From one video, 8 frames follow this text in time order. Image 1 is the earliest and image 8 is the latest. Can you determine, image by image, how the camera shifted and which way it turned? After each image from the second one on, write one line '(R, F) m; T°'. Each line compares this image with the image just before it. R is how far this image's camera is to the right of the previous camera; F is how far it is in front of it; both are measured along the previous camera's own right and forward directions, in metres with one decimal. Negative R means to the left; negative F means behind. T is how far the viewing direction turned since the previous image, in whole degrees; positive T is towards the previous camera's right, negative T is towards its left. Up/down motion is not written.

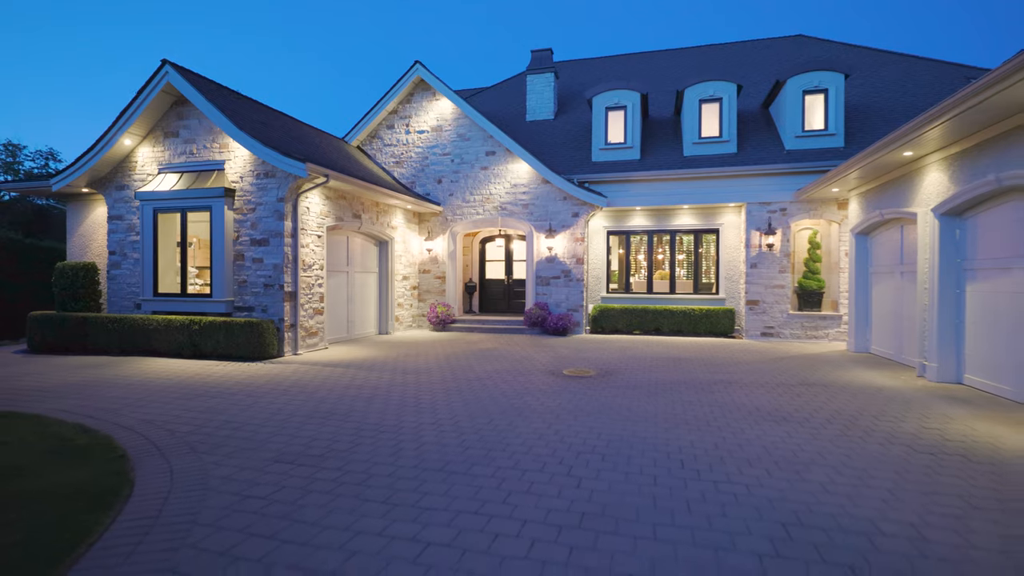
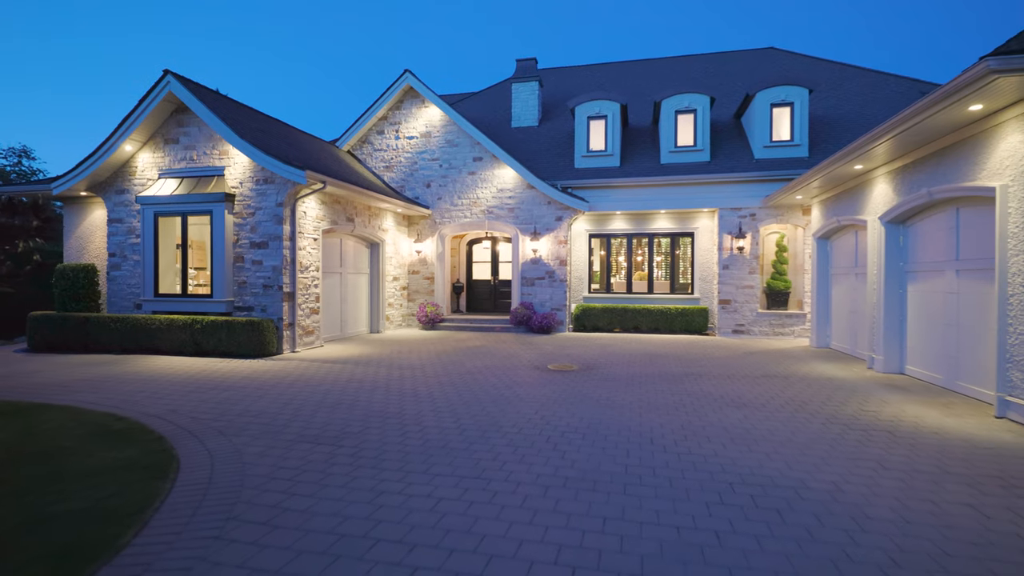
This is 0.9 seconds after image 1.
(-0.1, -0.6) m; +2°
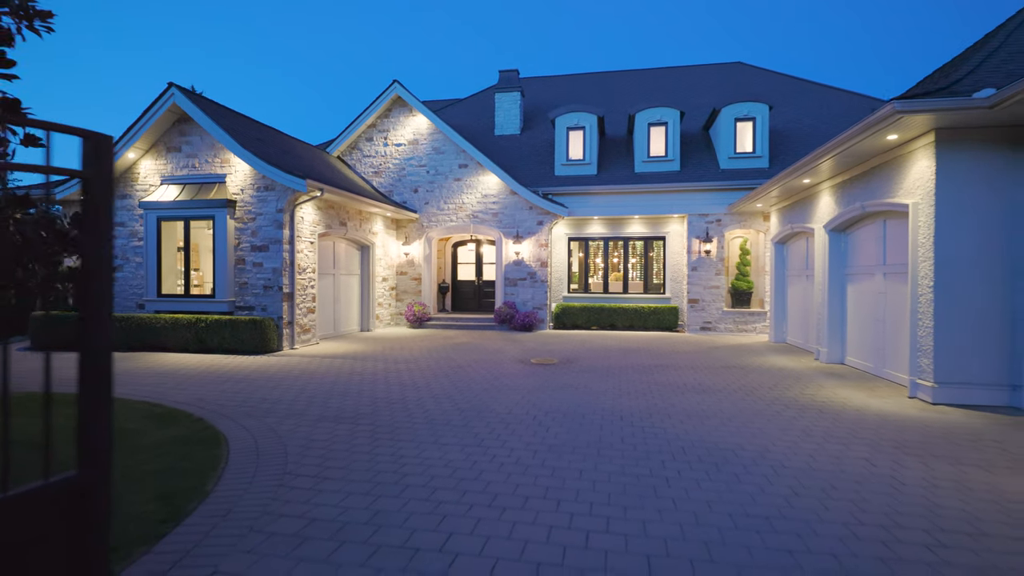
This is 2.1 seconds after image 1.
(-0.1, -0.9) m; +2°
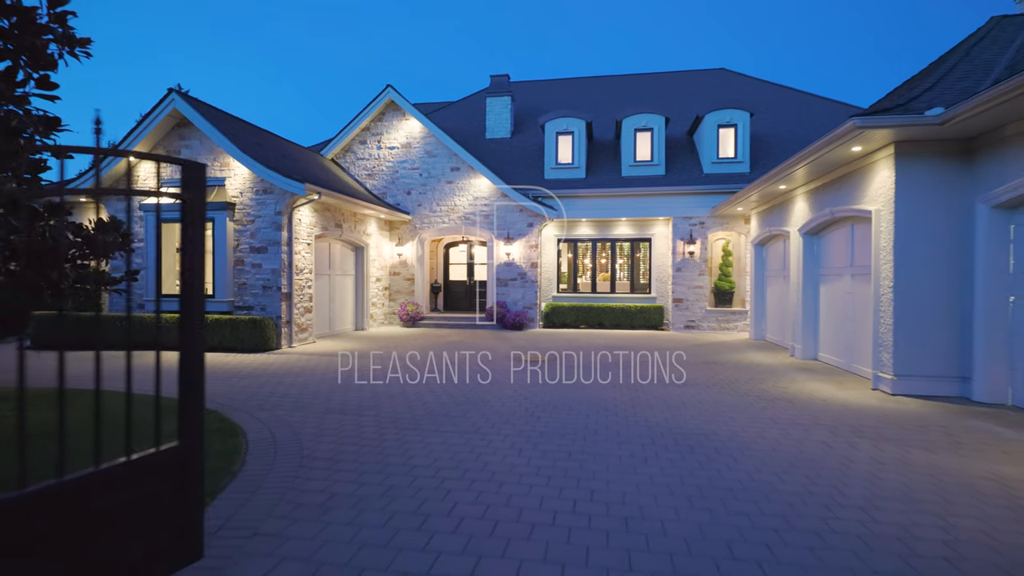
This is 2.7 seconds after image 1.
(-0.1, -0.4) m; +1°
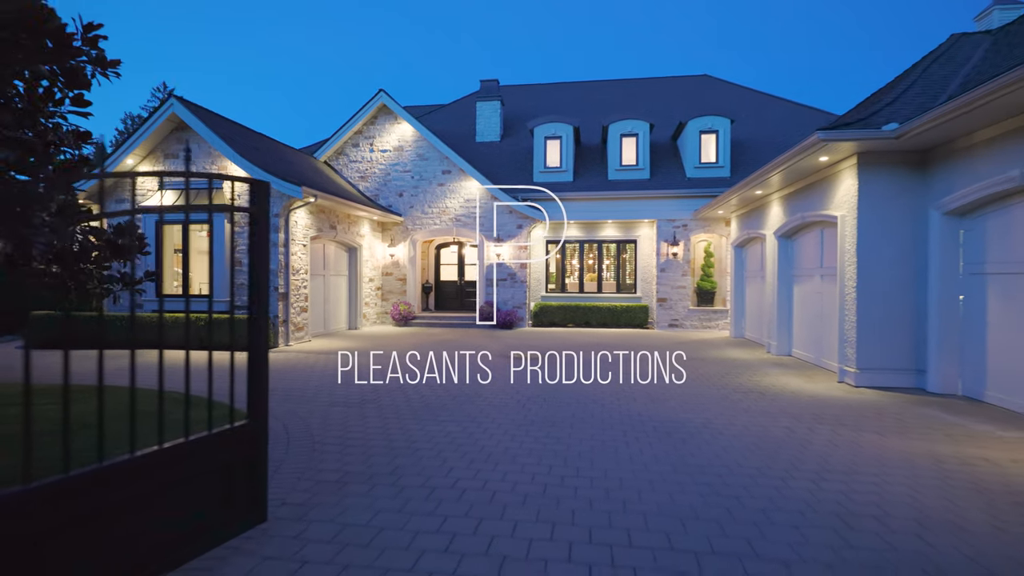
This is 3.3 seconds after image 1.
(-0.1, -0.5) m; +1°
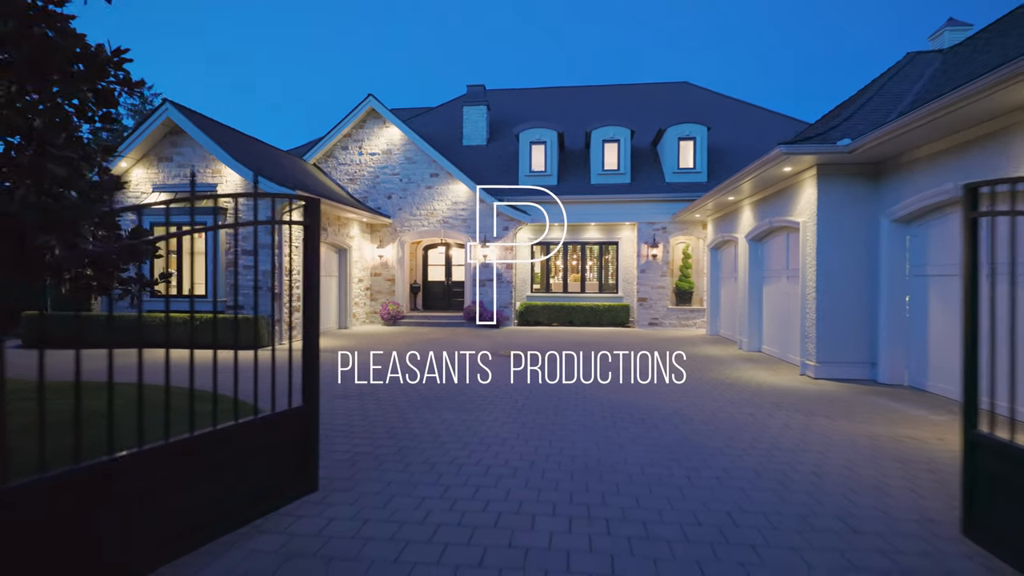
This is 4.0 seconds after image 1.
(-0.1, -0.5) m; +2°
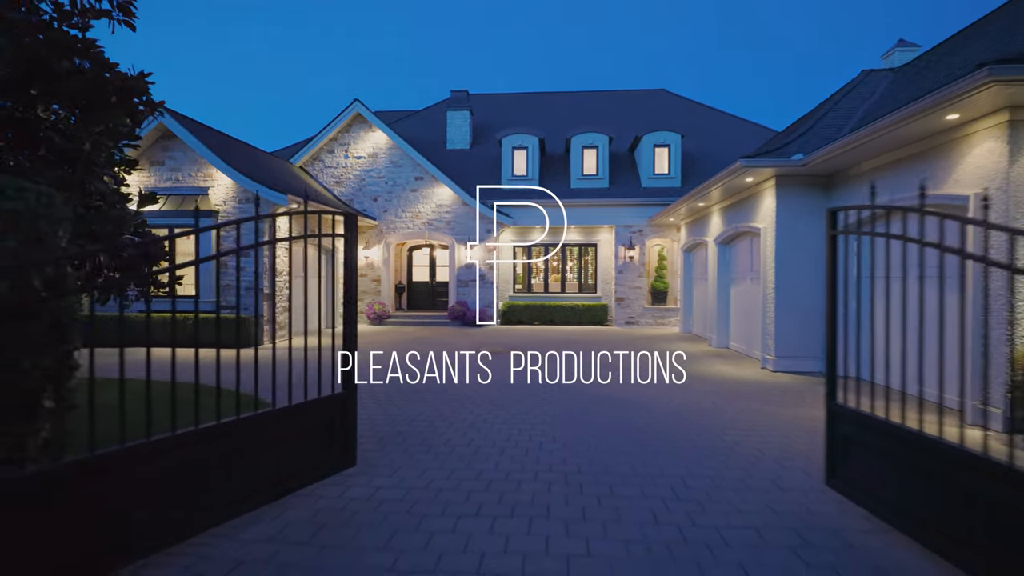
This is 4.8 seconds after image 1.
(-0.1, -0.6) m; +2°
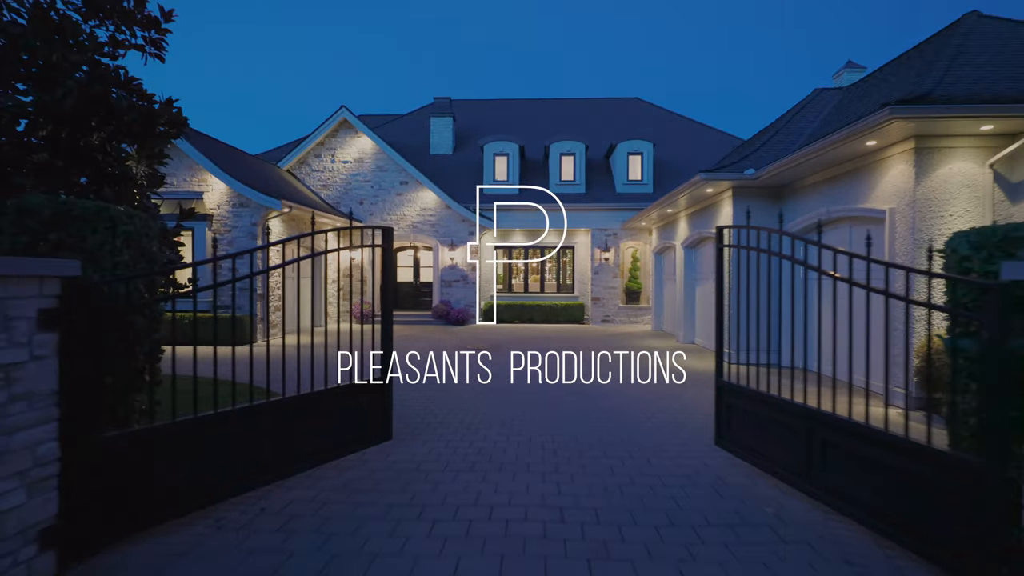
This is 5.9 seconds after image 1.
(-0.1, -0.8) m; +2°
